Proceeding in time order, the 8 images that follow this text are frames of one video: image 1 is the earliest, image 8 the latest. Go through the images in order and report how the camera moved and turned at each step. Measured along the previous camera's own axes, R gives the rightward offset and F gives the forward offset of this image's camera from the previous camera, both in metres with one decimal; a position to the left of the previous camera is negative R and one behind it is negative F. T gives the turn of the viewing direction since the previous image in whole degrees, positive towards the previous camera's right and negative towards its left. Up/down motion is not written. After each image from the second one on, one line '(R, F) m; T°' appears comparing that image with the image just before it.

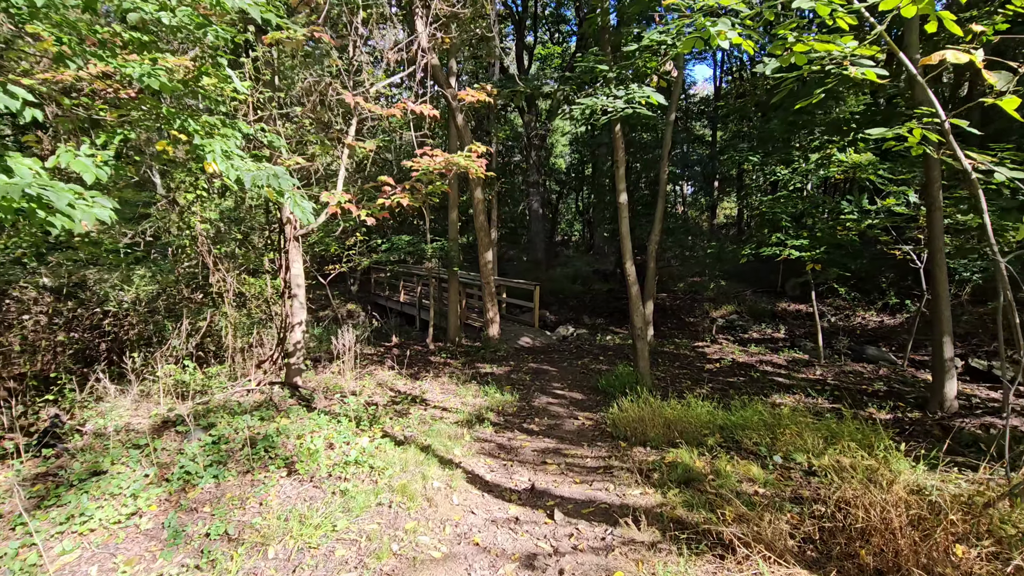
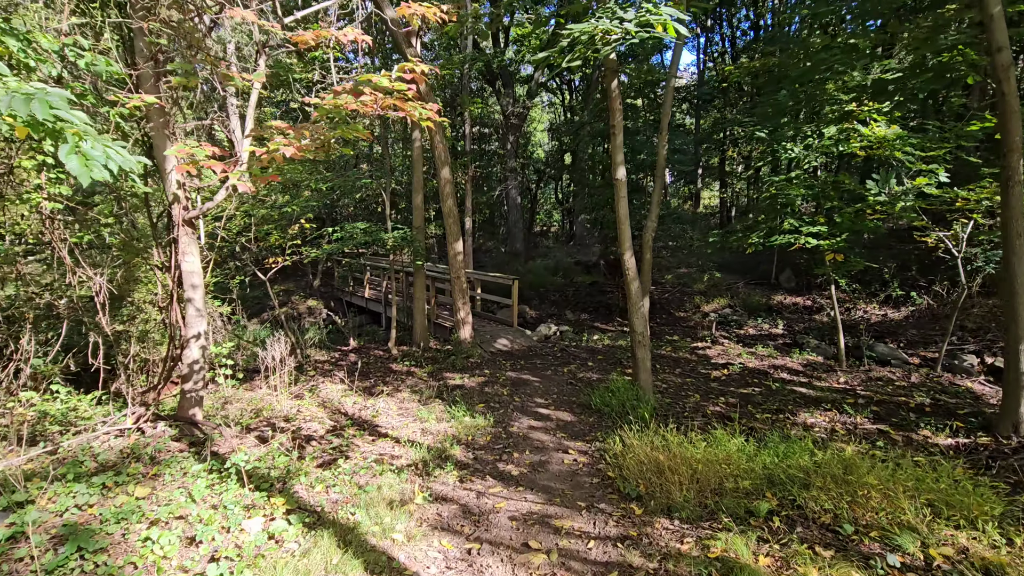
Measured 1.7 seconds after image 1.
(+0.1, +1.1) m; +2°
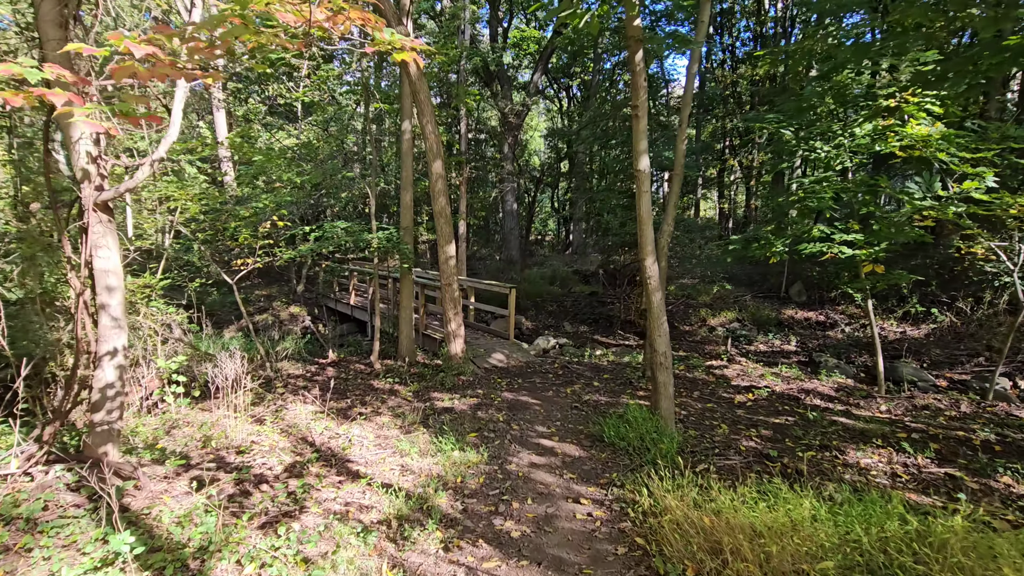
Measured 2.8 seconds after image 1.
(-0.1, +0.7) m; +1°
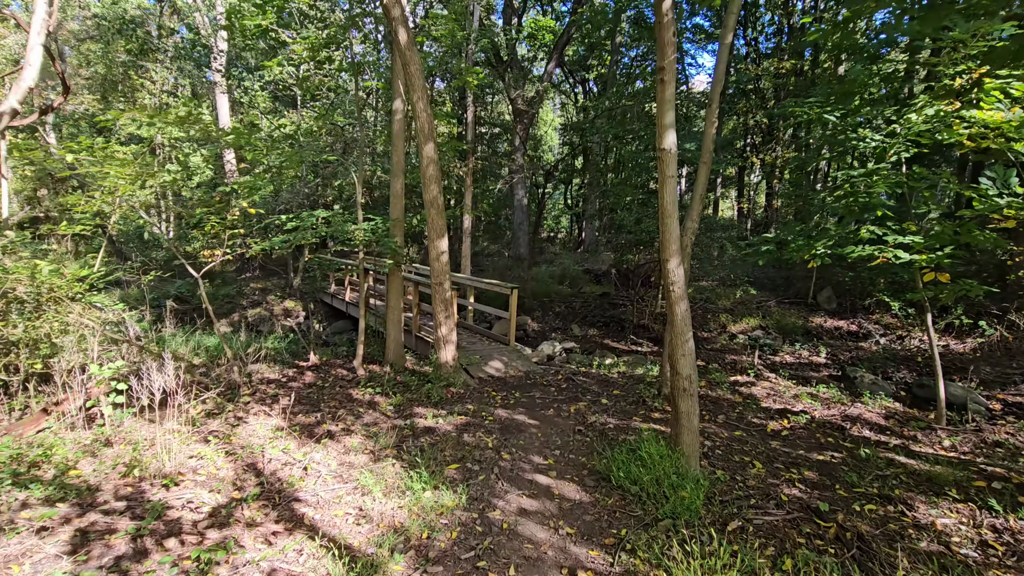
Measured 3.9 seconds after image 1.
(+0.1, +0.7) m; -1°
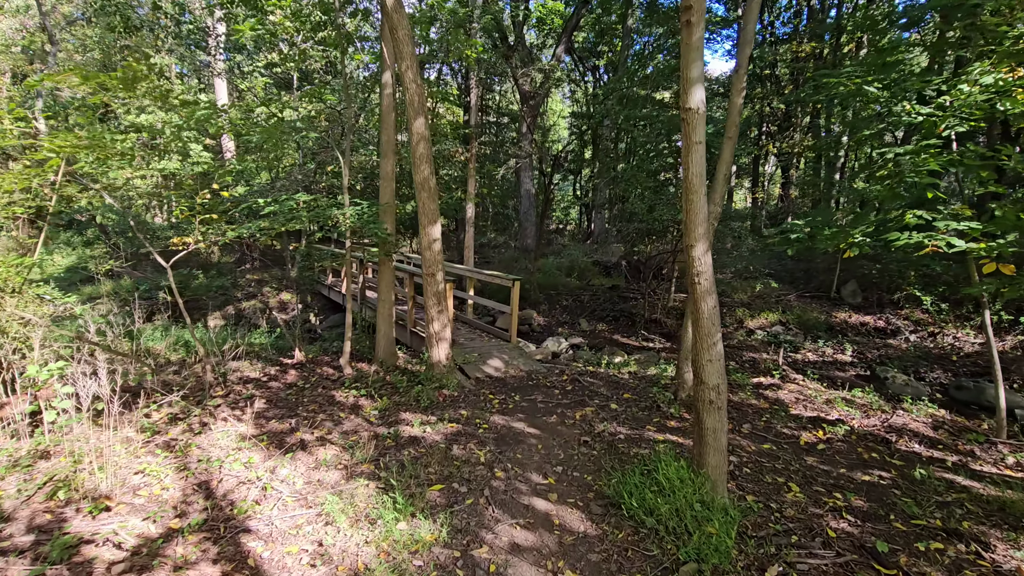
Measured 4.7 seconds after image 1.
(+0.1, +0.5) m; -1°
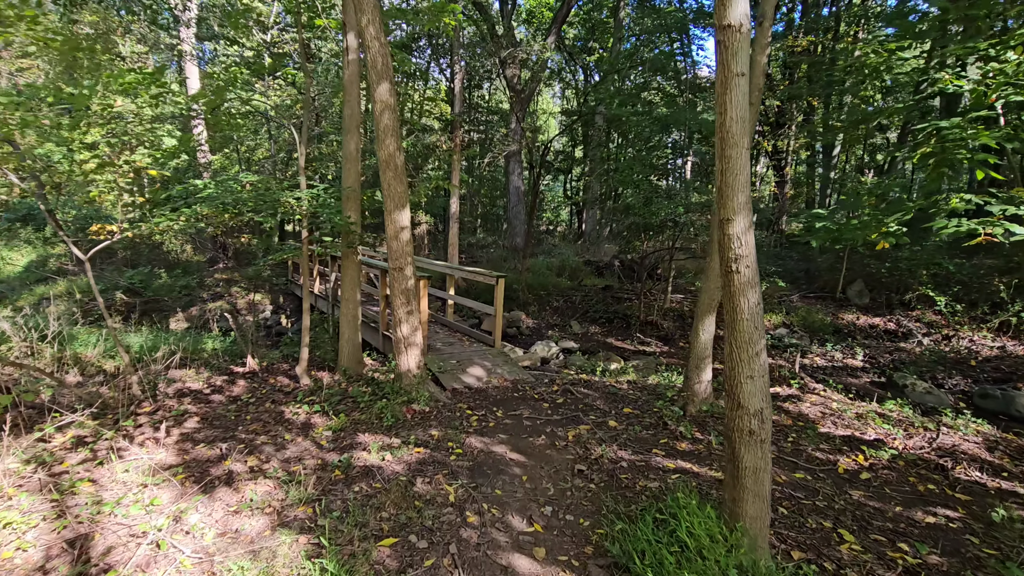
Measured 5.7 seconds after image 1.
(+0.1, +0.7) m; +1°
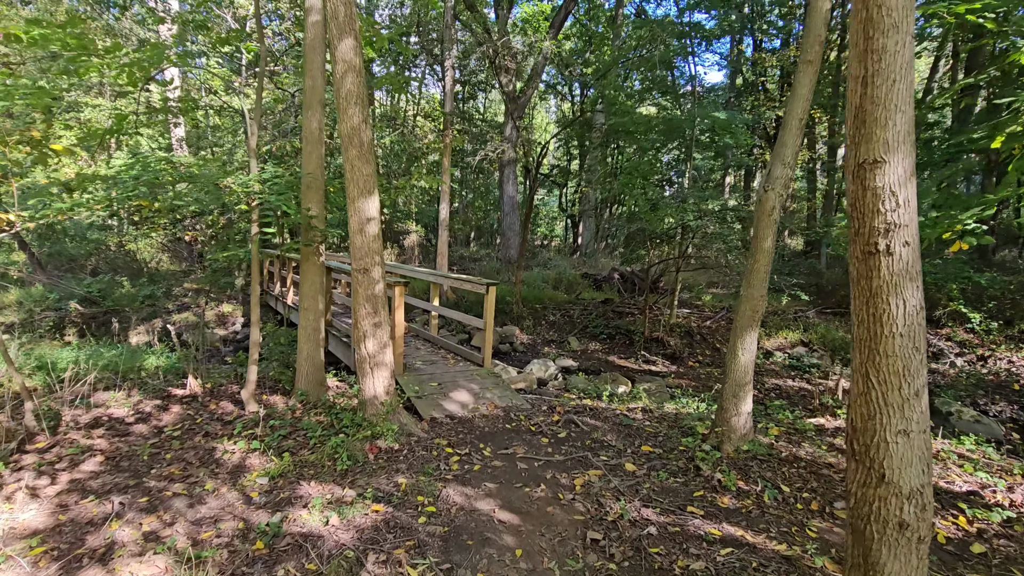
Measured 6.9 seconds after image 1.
(0.0, +0.8) m; +1°
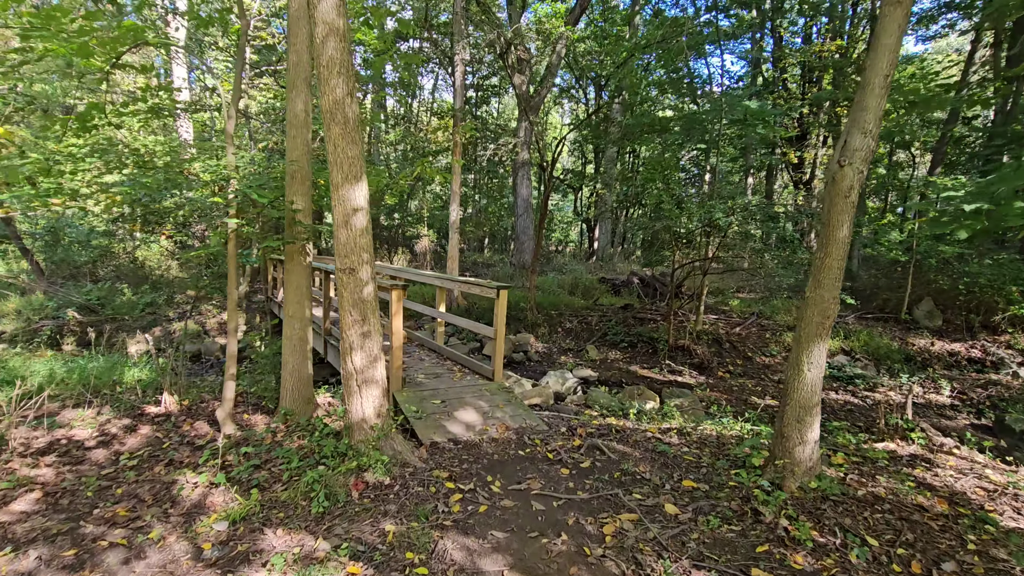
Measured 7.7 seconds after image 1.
(0.0, +0.5) m; -2°
